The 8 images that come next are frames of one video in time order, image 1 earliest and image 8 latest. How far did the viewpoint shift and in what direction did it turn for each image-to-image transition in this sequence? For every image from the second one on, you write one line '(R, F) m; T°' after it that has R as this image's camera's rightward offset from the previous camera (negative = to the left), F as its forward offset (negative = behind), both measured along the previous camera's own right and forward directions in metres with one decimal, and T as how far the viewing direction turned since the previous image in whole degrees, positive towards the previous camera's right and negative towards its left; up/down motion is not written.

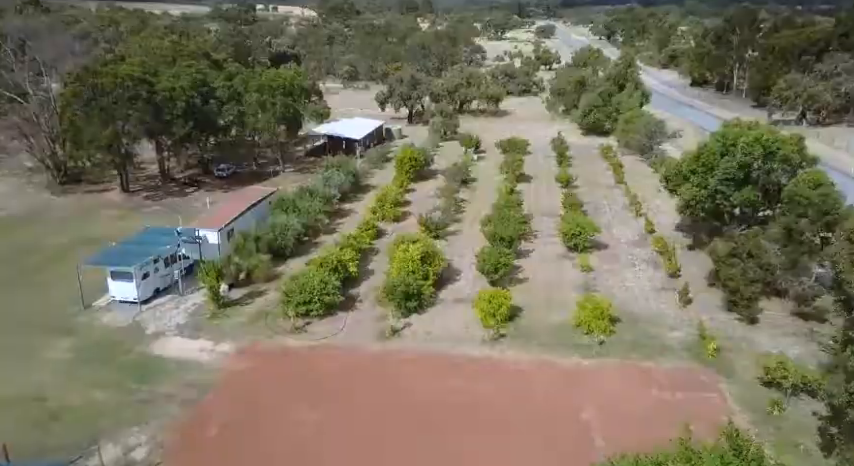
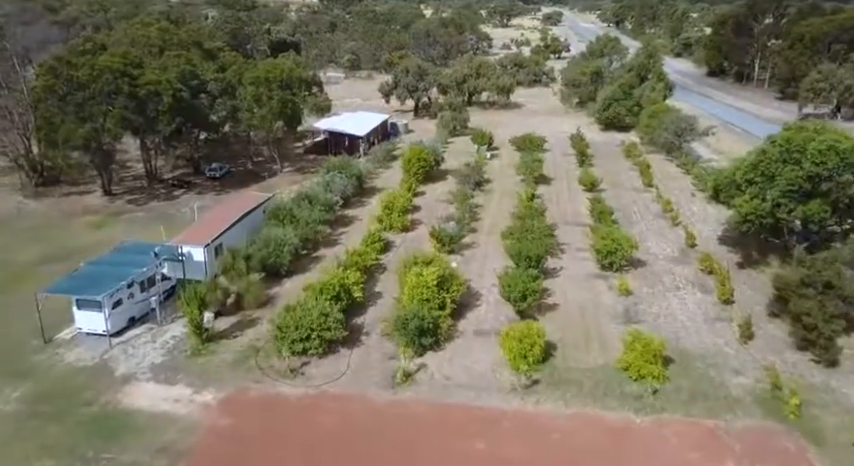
(-0.4, +3.0) m; 0°
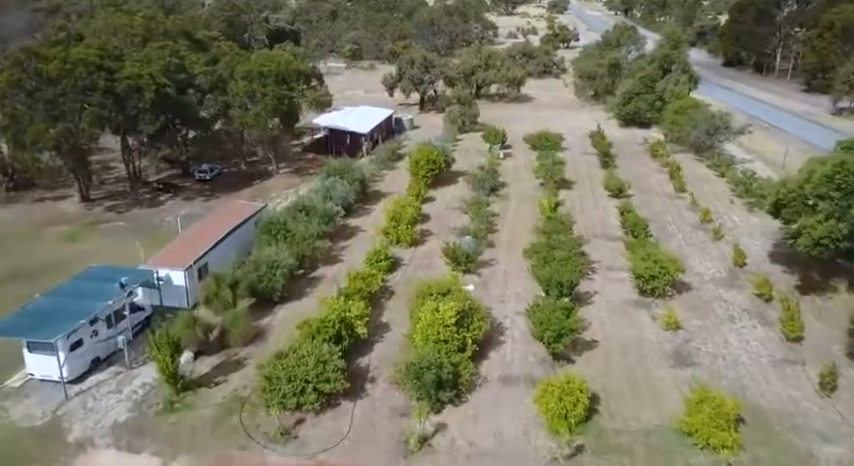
(-0.4, +2.9) m; 0°
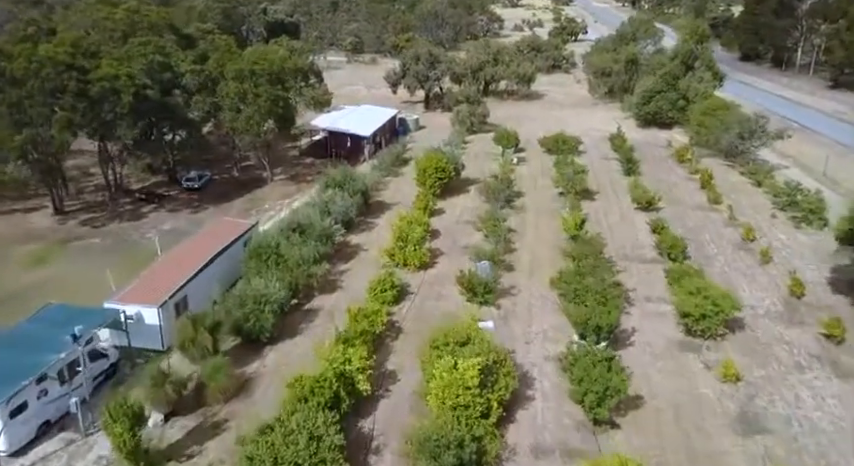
(-0.3, +2.7) m; 0°
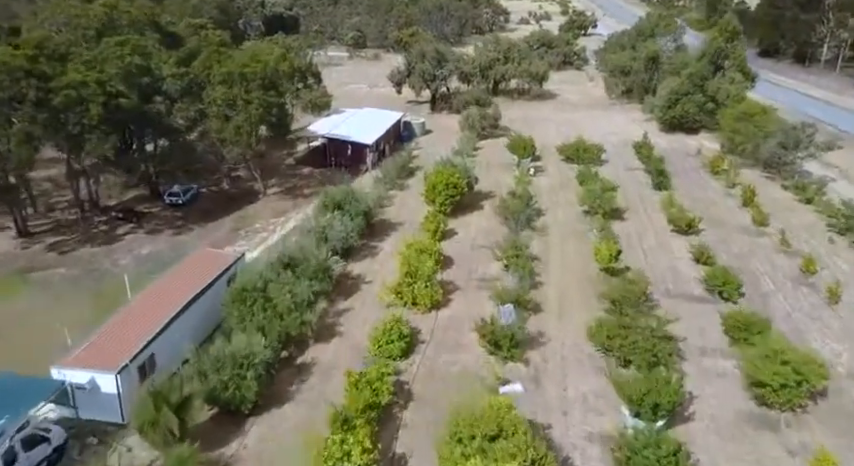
(-0.3, +2.9) m; 0°
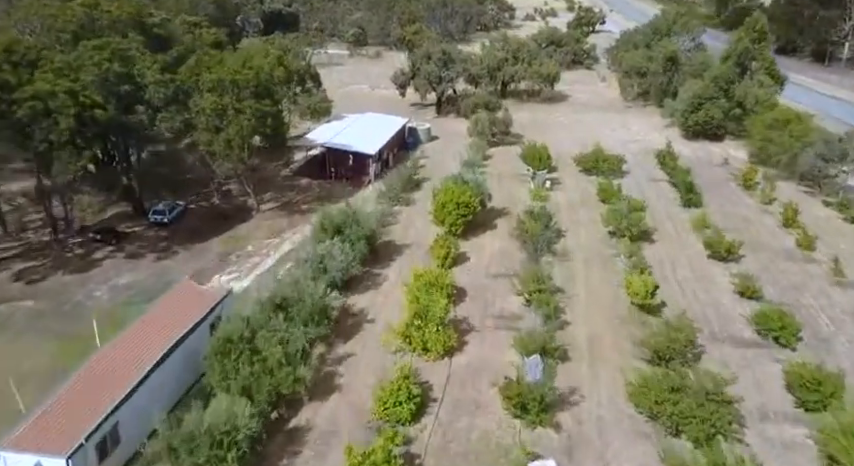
(-0.3, +2.3) m; 0°
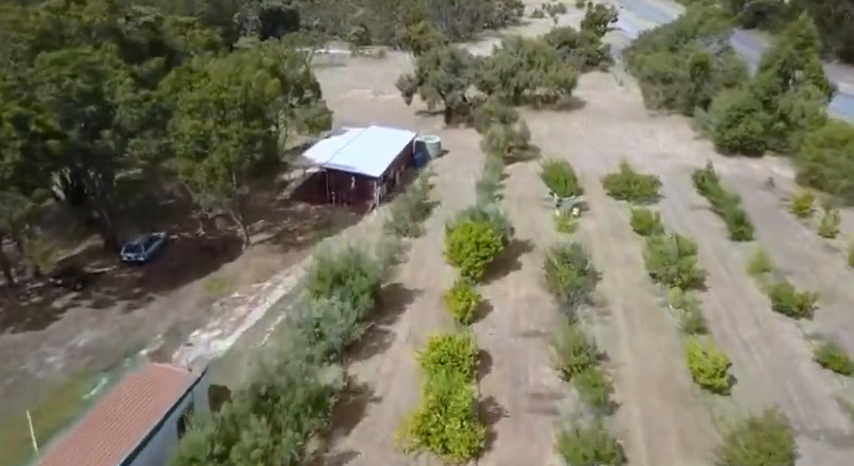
(-0.4, +3.1) m; 0°
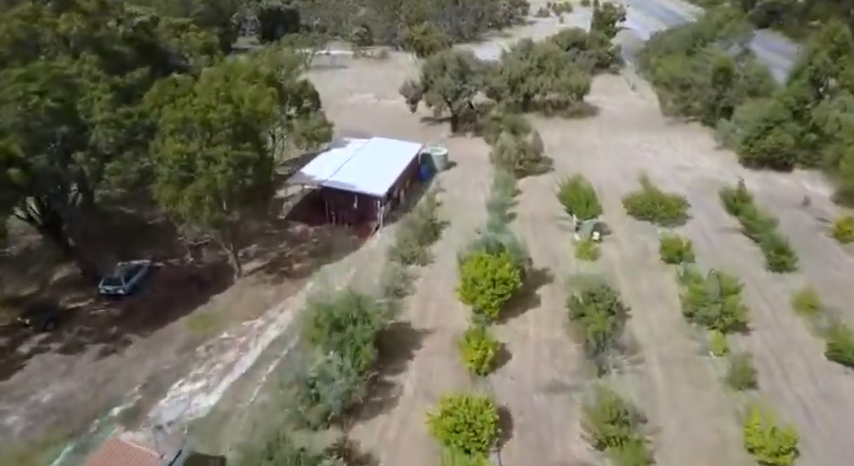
(-0.2, +2.0) m; 0°
